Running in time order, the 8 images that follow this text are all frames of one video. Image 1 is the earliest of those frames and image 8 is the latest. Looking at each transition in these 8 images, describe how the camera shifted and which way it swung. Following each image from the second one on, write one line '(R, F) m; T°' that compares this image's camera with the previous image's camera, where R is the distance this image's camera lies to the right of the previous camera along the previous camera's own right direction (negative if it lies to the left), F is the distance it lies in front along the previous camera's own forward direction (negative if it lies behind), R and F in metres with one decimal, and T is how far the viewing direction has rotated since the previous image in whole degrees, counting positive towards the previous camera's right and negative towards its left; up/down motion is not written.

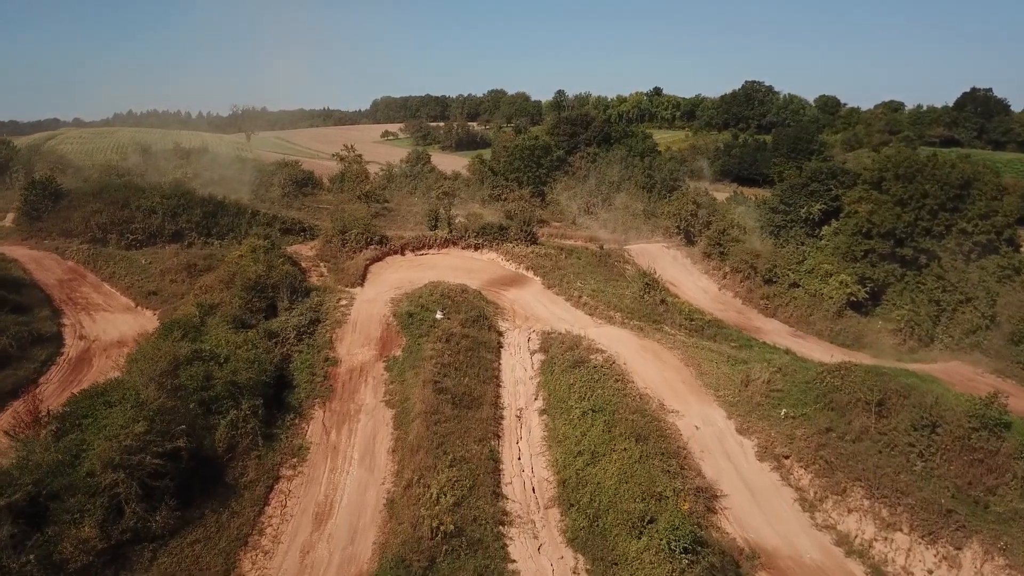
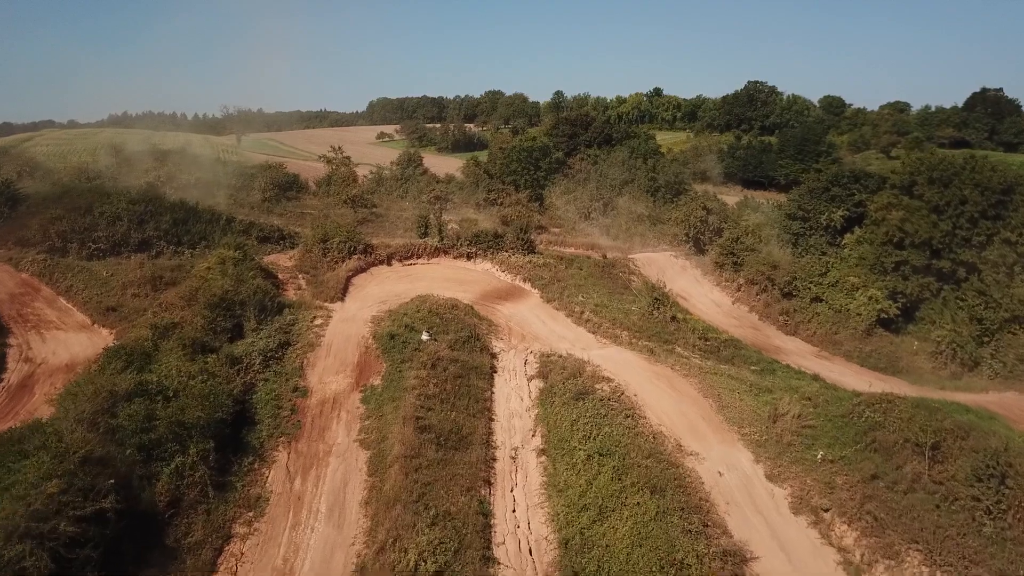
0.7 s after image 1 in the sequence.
(+0.1, +1.8) m; 0°
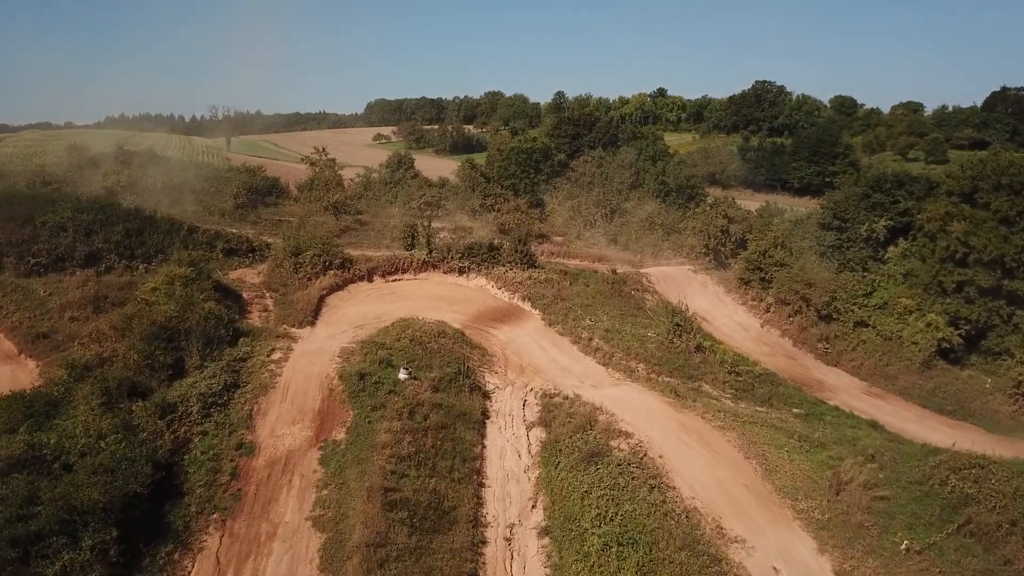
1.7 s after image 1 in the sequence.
(+0.1, +2.6) m; 0°
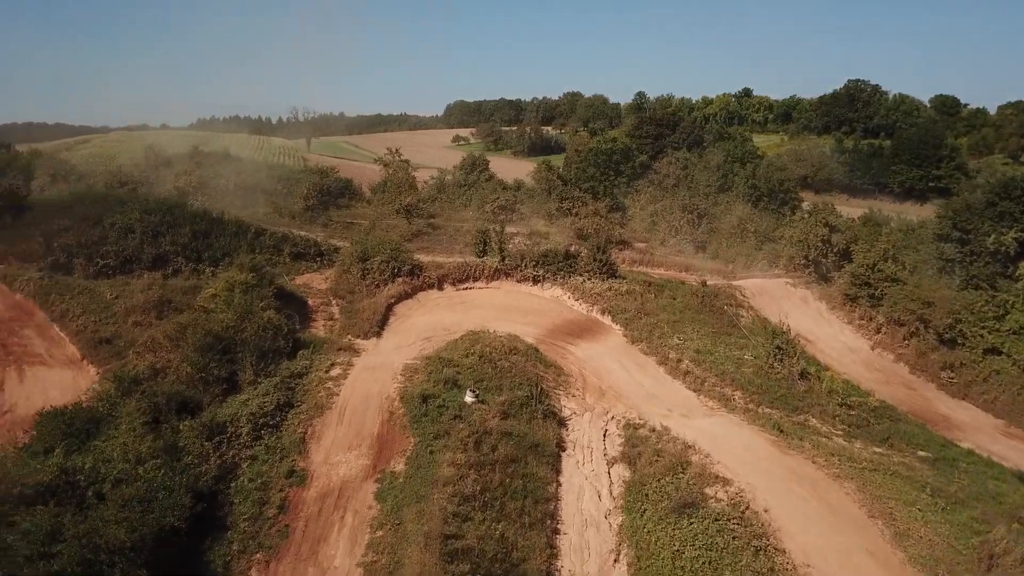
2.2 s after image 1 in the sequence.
(-0.1, +1.3) m; -5°
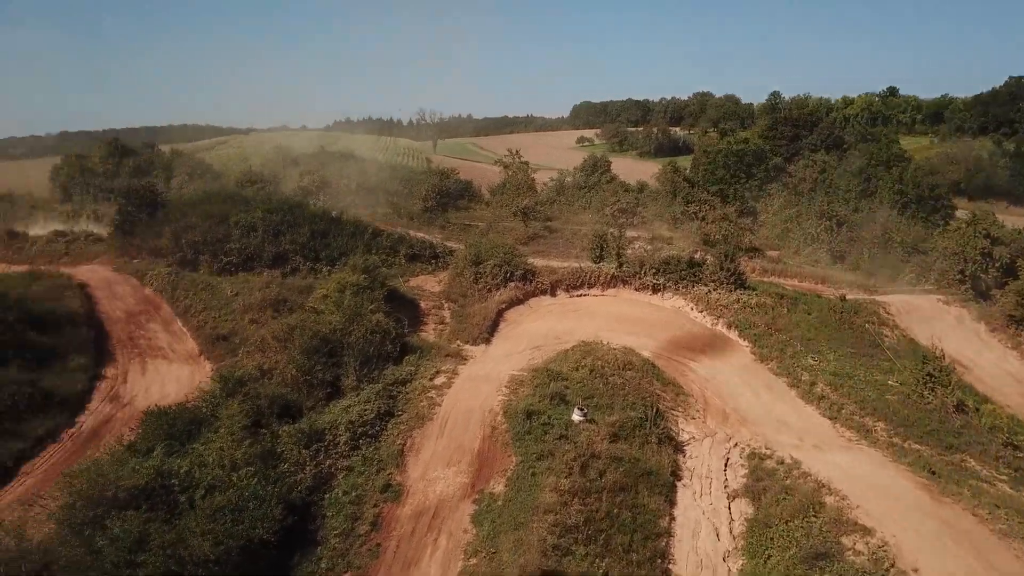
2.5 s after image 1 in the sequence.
(+0.1, +0.8) m; -9°
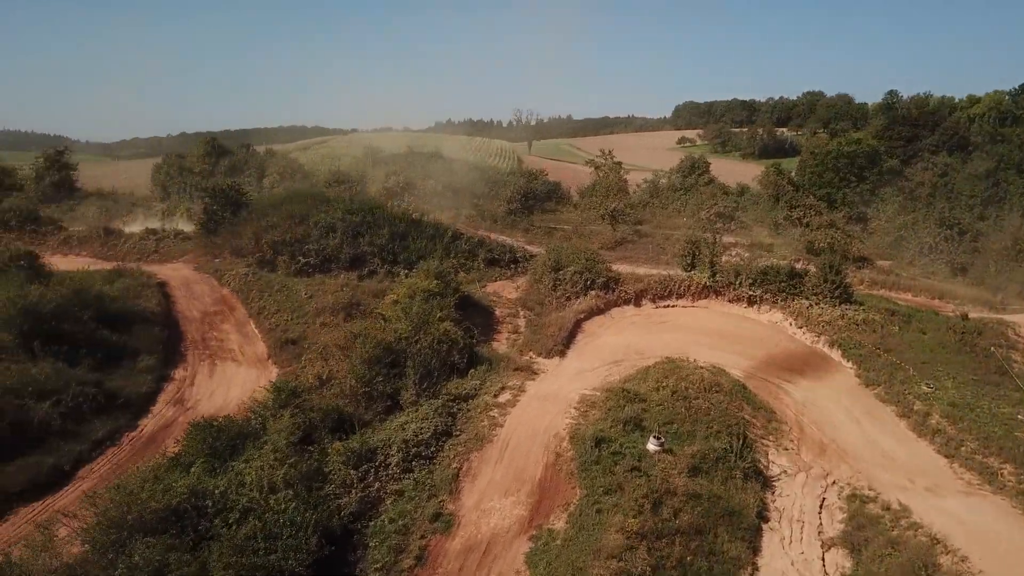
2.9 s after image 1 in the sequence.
(+0.3, +0.9) m; -7°
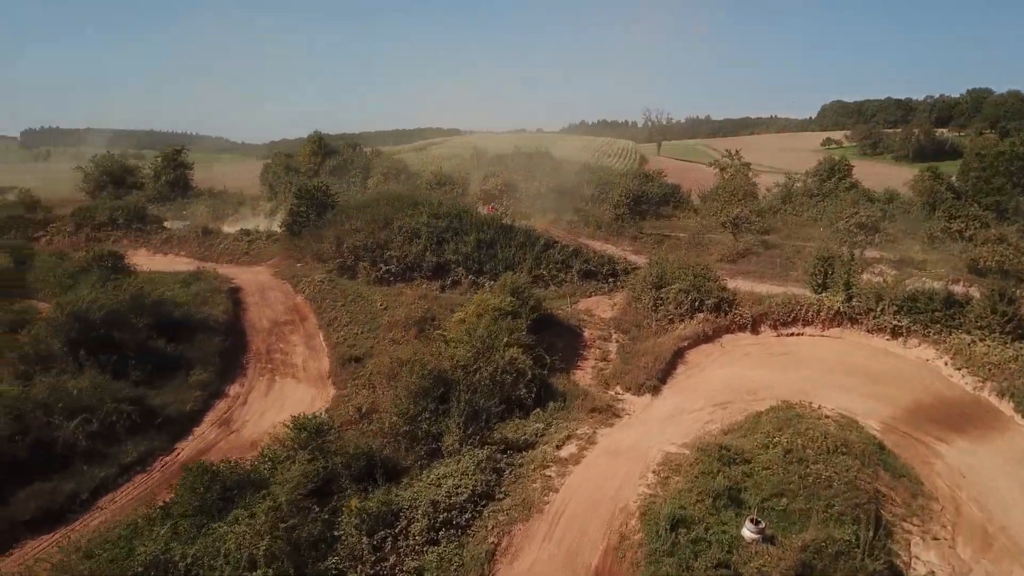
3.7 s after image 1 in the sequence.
(+0.7, +2.0) m; -9°
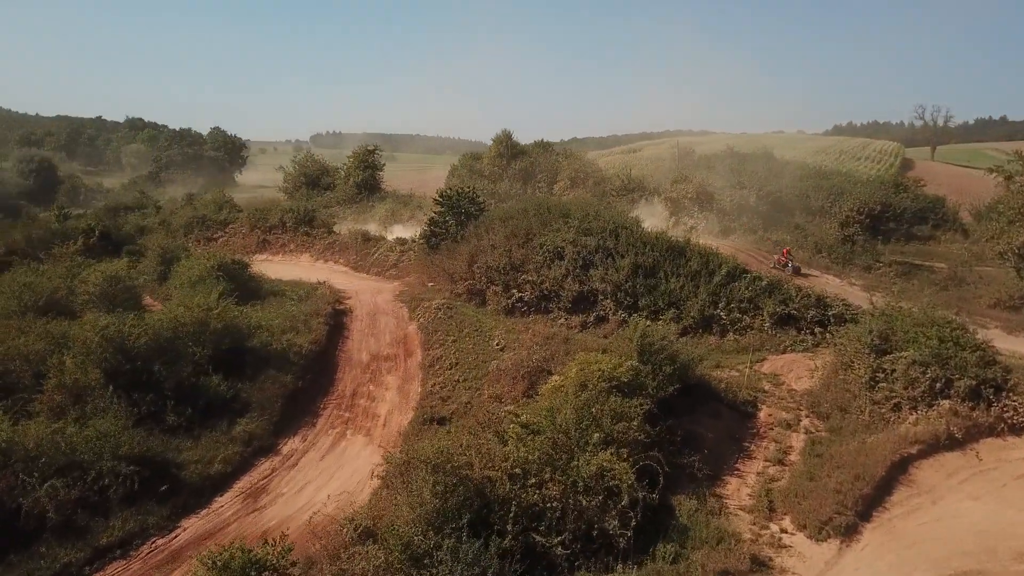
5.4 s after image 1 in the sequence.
(+1.2, +3.9) m; -17°
